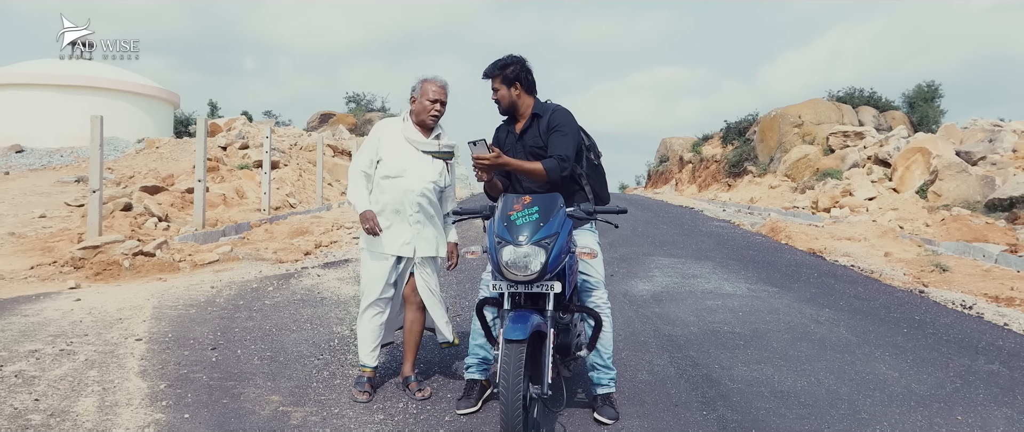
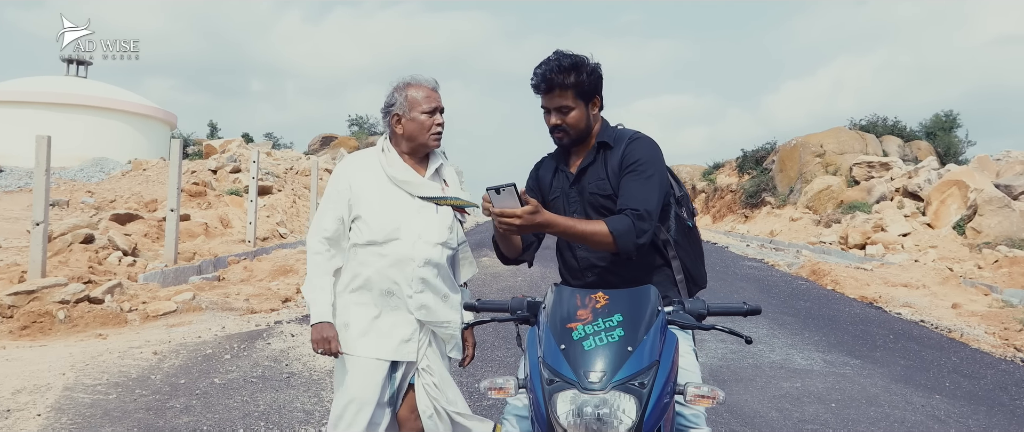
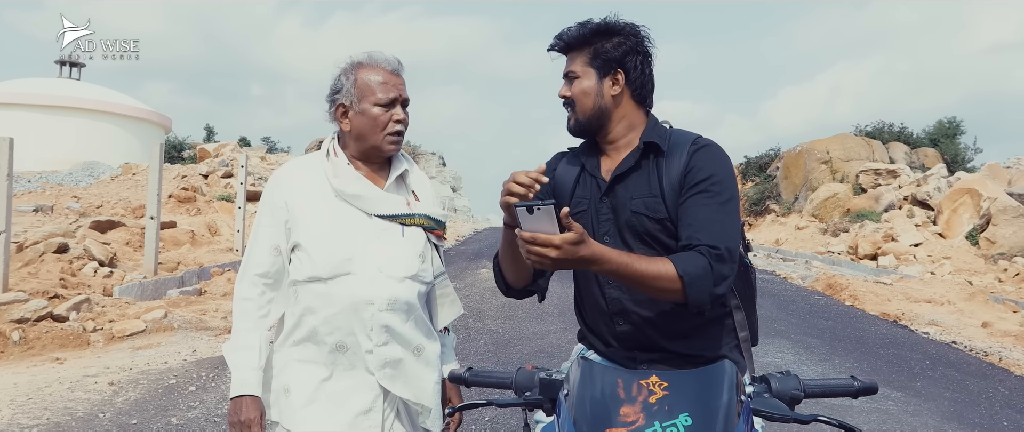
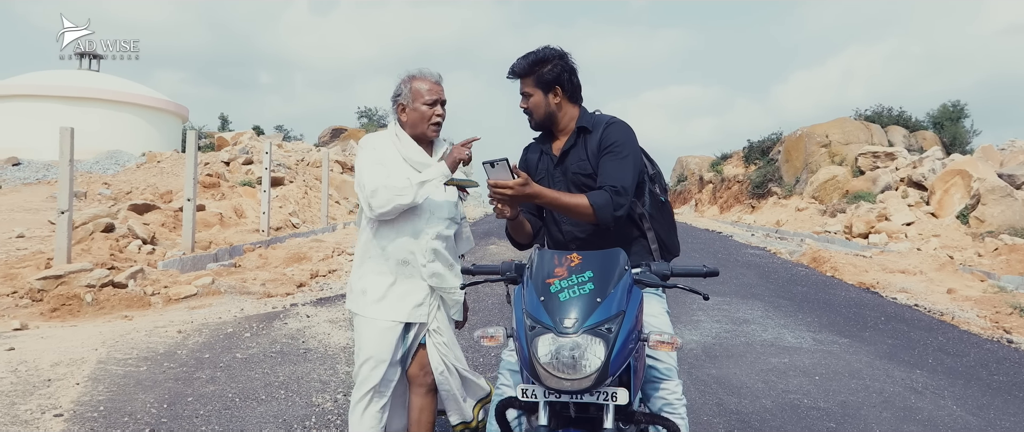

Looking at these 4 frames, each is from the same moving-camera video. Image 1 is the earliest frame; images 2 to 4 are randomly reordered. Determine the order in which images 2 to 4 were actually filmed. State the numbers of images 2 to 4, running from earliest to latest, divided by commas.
4, 2, 3
